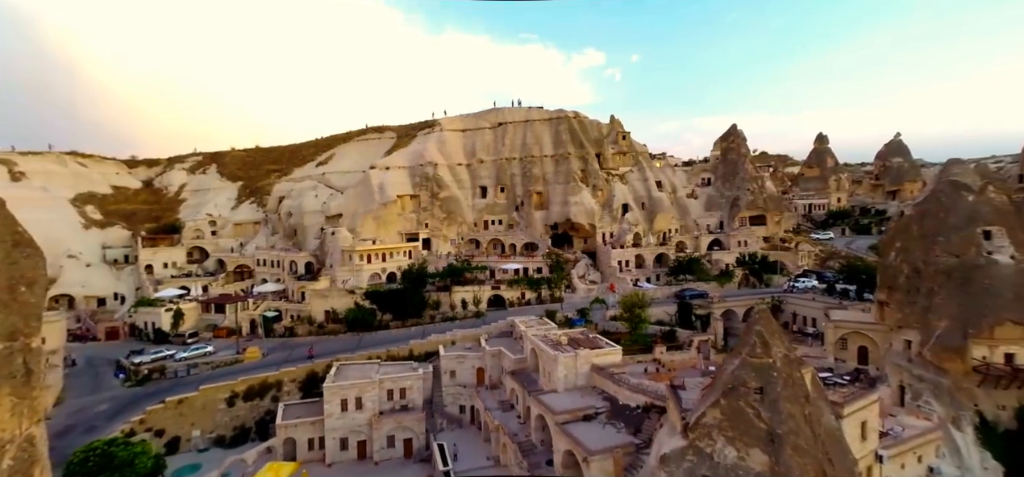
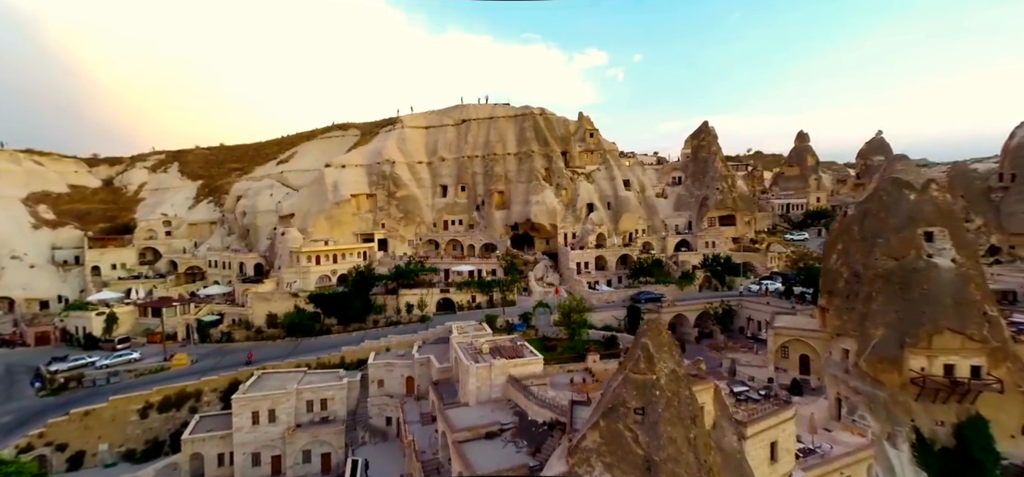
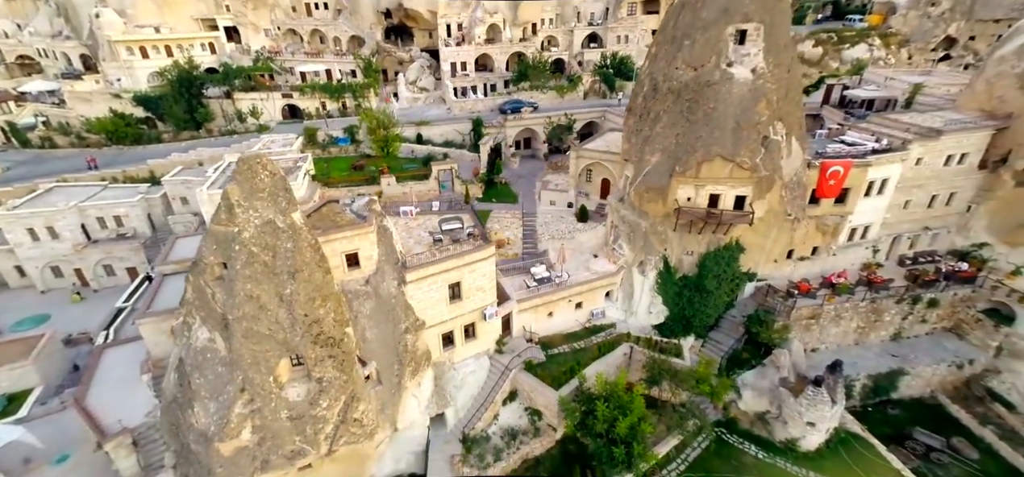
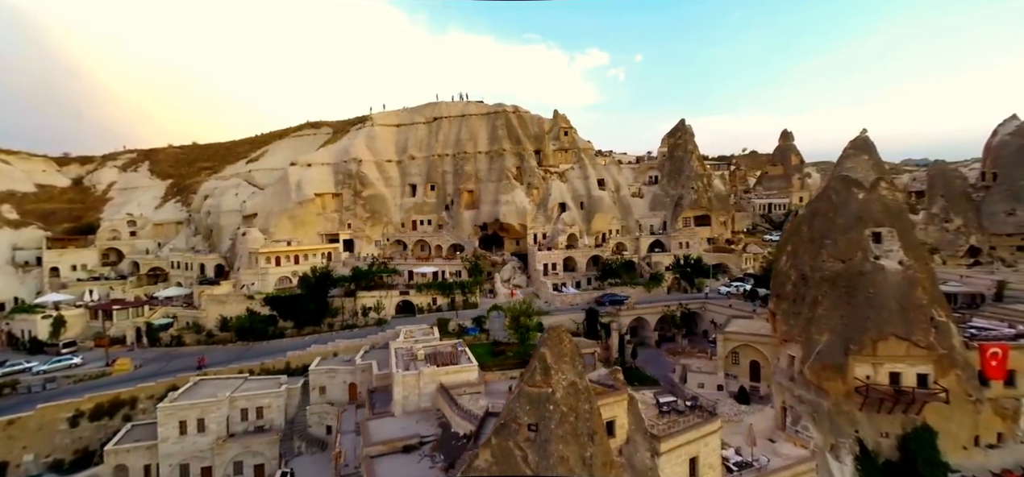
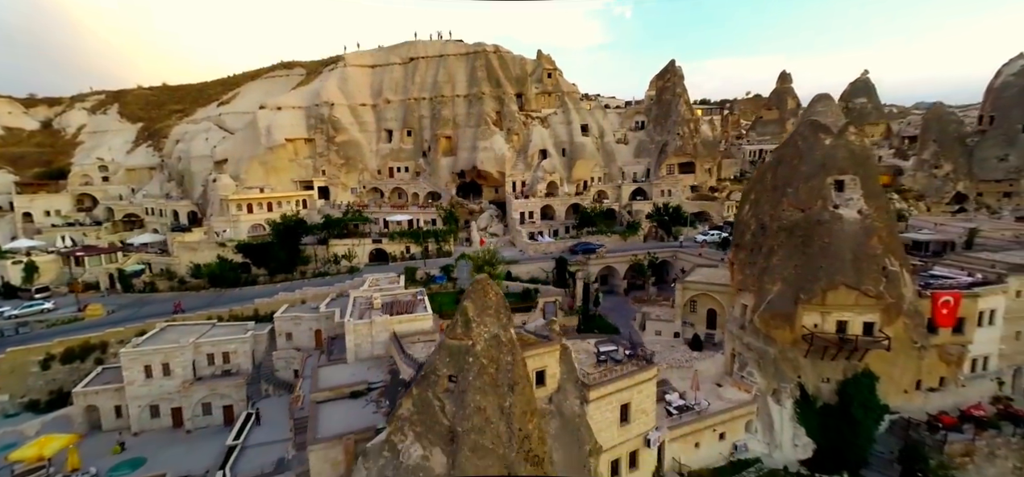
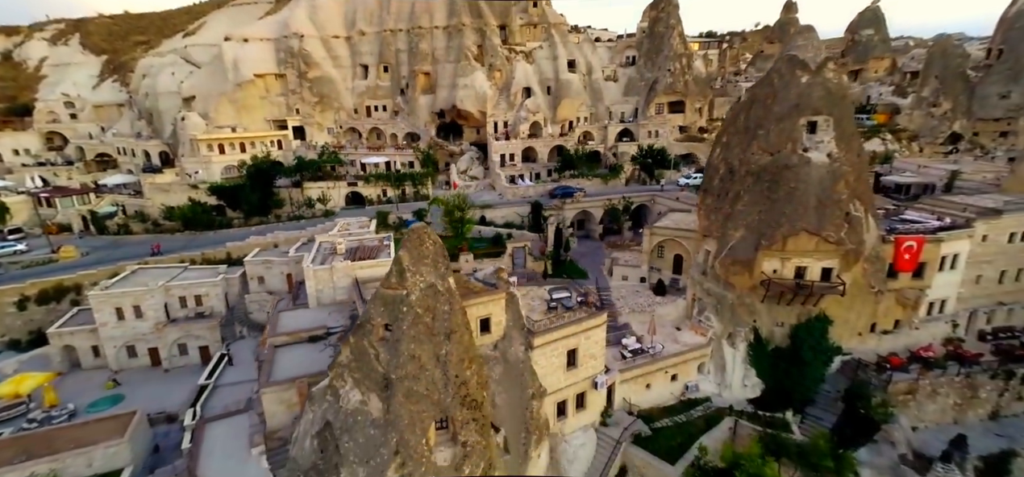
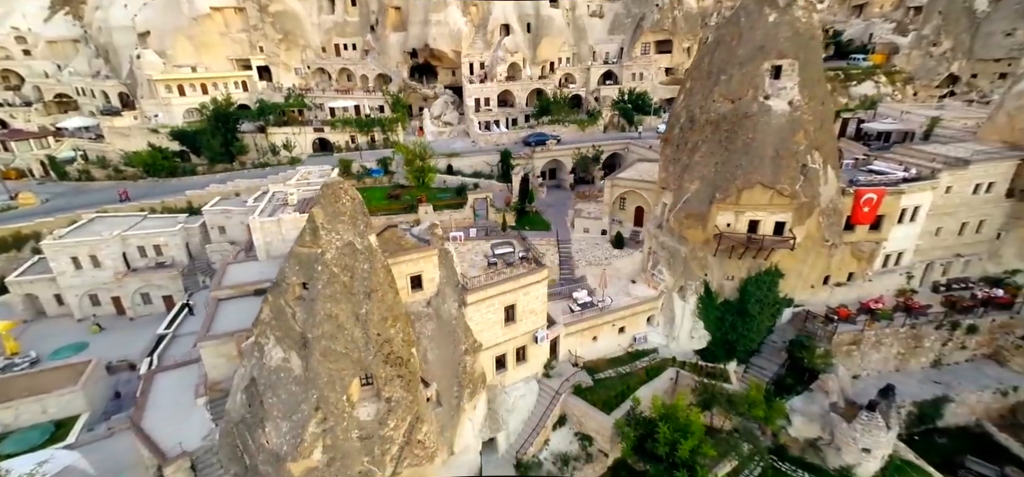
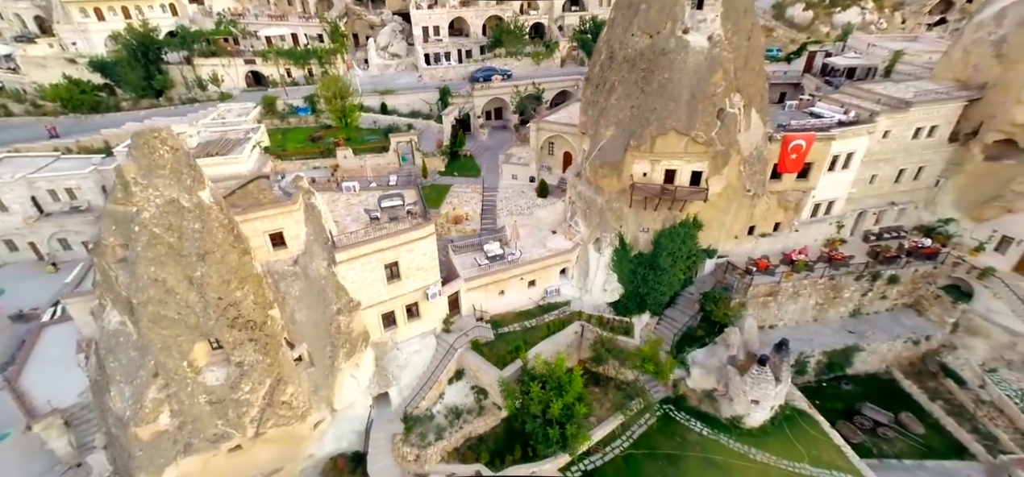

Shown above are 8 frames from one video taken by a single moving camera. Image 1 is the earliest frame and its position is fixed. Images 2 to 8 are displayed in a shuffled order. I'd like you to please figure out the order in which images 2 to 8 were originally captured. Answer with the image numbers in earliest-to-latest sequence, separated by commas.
2, 4, 5, 6, 7, 3, 8
